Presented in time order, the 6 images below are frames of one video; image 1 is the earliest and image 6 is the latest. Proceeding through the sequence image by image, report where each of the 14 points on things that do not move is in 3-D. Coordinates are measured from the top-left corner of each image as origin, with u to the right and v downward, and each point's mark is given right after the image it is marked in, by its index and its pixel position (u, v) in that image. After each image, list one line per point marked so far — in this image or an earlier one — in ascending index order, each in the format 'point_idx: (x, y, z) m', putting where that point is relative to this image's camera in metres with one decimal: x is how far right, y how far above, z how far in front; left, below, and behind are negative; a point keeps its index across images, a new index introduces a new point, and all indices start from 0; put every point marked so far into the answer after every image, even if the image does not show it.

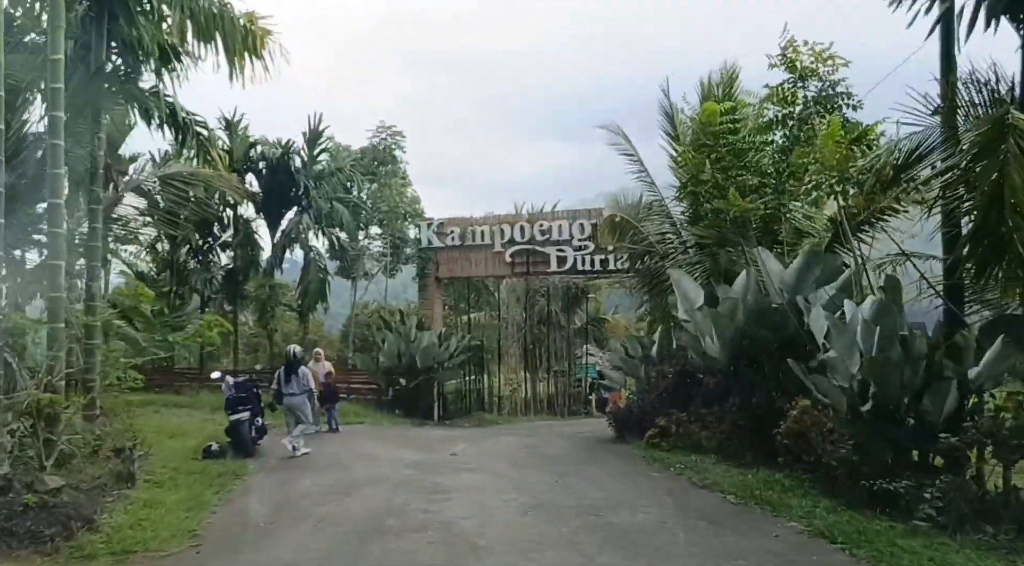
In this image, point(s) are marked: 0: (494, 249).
0: (-0.4, +0.7, +17.0) m
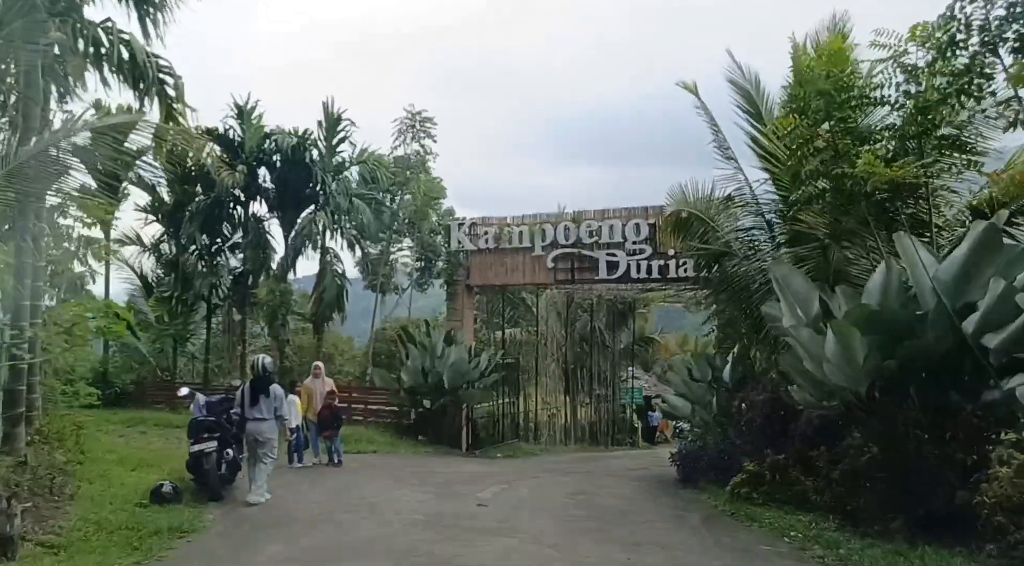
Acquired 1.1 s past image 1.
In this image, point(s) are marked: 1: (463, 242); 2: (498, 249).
0: (+0.4, +0.5, +14.8) m
1: (-0.9, +0.7, +15.3) m
2: (-0.3, +0.6, +15.1) m
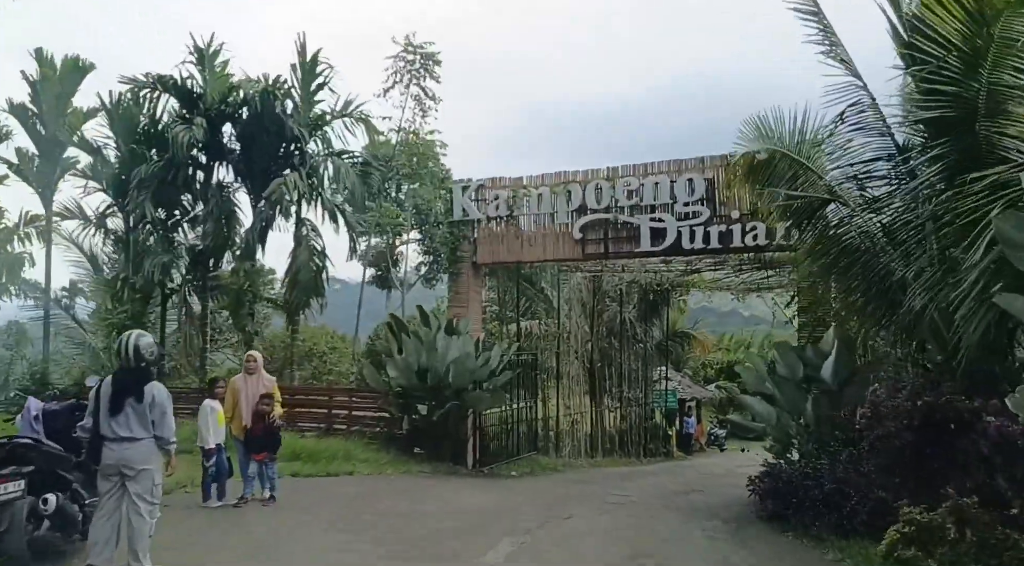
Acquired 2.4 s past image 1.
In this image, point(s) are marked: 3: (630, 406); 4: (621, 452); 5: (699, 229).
0: (+0.6, +0.9, +11.8) m
1: (-0.6, +1.1, +12.4) m
2: (0.0, +0.9, +12.2) m
3: (+2.6, -2.7, +18.6) m
4: (+2.4, -3.7, +18.2) m
5: (+2.4, +0.7, +10.8) m
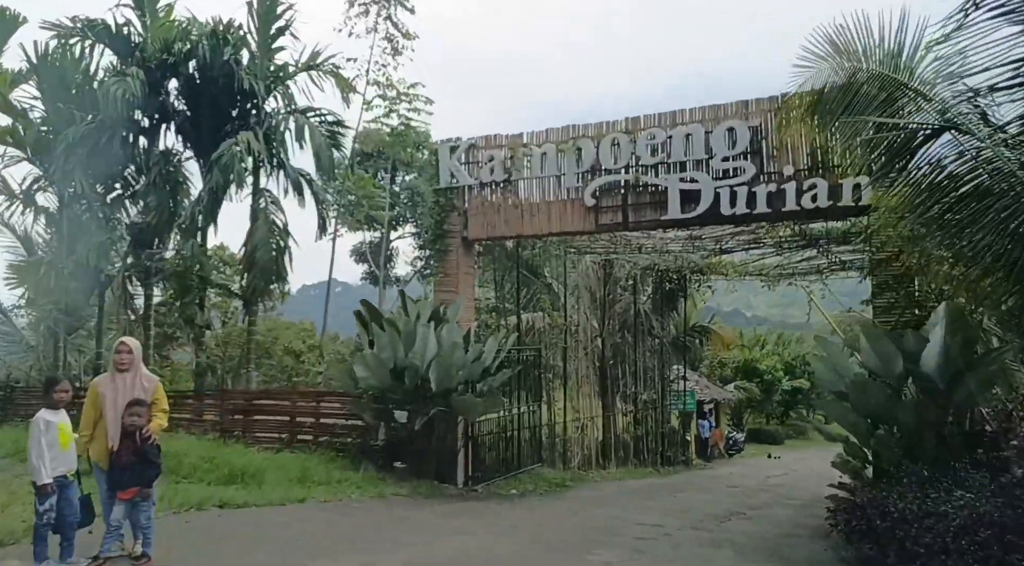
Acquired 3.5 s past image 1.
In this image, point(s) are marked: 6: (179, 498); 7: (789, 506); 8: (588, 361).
0: (+0.6, +1.1, +9.7) m
1: (-0.7, +1.3, +10.2) m
2: (0.0, +1.2, +10.0) m
3: (+2.6, -2.5, +16.5) m
4: (+2.4, -3.4, +16.1) m
5: (+2.4, +1.0, +8.7) m
6: (-2.7, -1.8, +6.8) m
7: (+3.6, -2.9, +10.7) m
8: (+1.3, -1.3, +14.3) m
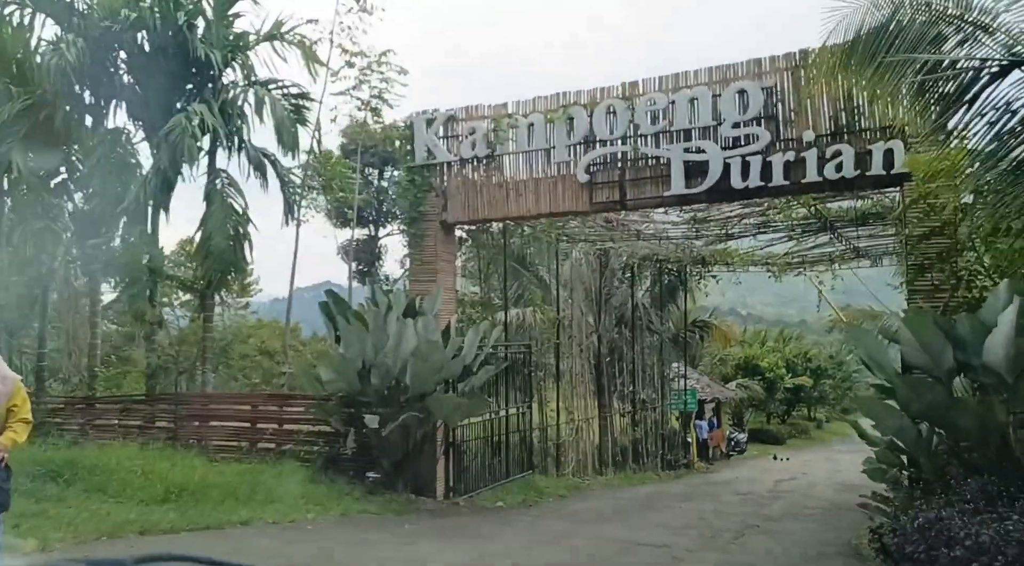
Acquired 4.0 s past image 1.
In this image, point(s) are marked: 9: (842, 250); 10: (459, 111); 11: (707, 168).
0: (+0.4, +1.3, +8.6) m
1: (-0.8, +1.5, +9.1) m
2: (-0.2, +1.3, +9.0) m
3: (+2.4, -2.3, +15.4) m
4: (+2.2, -3.3, +15.0) m
5: (+2.2, +1.1, +7.6) m
6: (-2.9, -1.6, +5.7) m
7: (+3.4, -2.7, +9.7) m
8: (+1.1, -1.2, +13.2) m
9: (+5.4, +0.5, +13.7) m
10: (-0.6, +1.9, +9.1) m
11: (+1.8, +1.1, +7.9) m
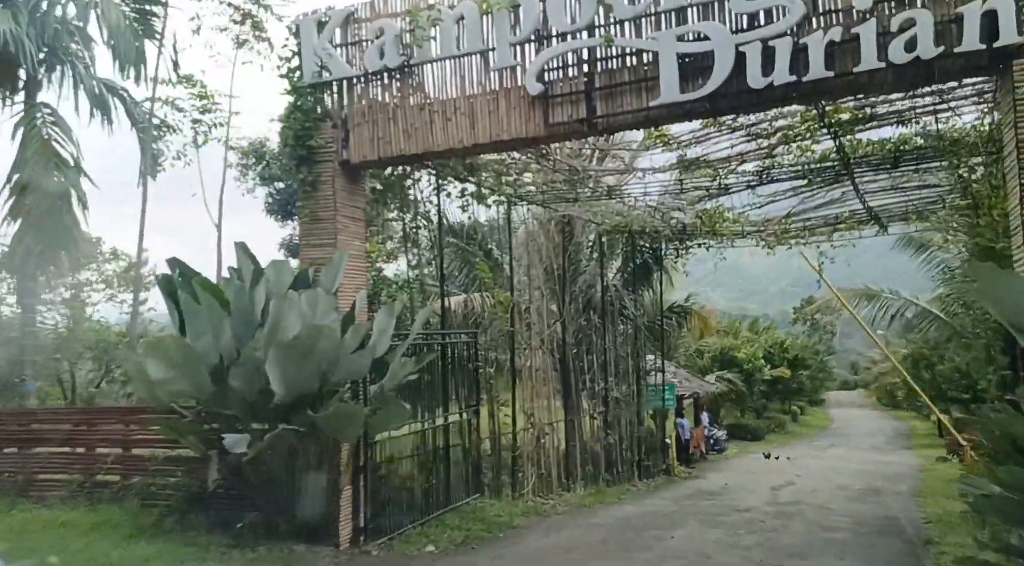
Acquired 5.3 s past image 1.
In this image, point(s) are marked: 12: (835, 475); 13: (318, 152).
0: (-0.2, +1.6, +6.2) m
1: (-1.4, +1.8, +6.6) m
2: (-0.8, +1.6, +6.5) m
3: (+1.7, -2.0, +13.0) m
4: (+1.5, -2.9, +12.6) m
5: (+1.7, +1.5, +5.2) m
6: (-3.2, -1.4, +3.1) m
7: (+2.9, -2.3, +7.3) m
8: (+0.4, -0.9, +10.8) m
9: (+4.6, +1.0, +11.5) m
10: (-1.2, +2.2, +6.6) m
11: (+1.3, +1.4, +5.5) m
12: (+6.4, -3.8, +16.6) m
13: (-1.6, +1.1, +6.8) m
